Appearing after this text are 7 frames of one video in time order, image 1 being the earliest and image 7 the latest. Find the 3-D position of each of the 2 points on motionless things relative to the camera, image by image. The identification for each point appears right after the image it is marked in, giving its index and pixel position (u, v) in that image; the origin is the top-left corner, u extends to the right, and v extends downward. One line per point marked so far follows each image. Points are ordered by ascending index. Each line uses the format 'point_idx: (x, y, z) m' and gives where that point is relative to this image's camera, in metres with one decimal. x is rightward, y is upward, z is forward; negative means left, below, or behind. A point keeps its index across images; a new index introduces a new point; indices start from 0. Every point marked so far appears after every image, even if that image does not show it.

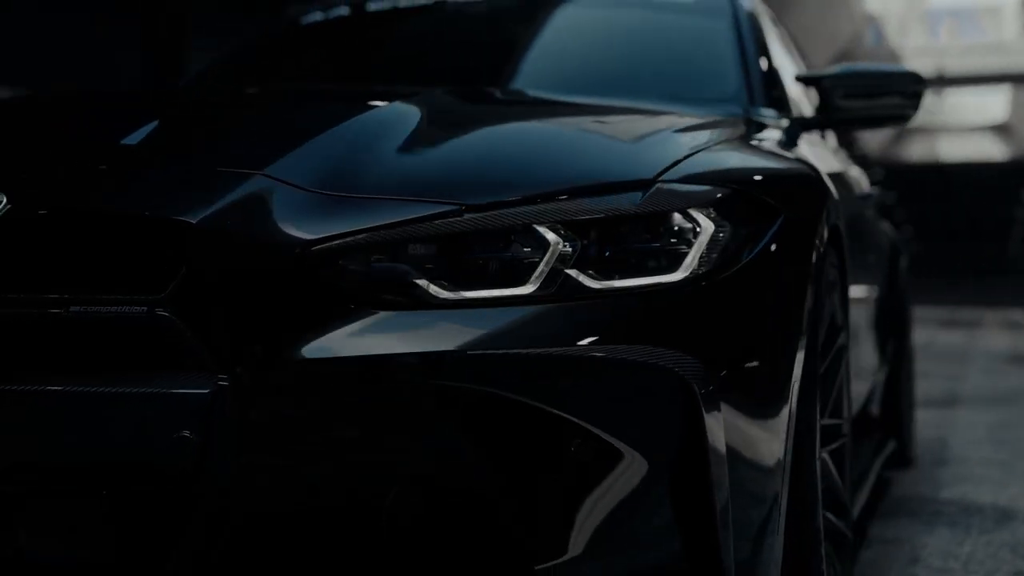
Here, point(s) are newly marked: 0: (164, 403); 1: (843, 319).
0: (-0.4, -0.1, +1.9) m
1: (+0.6, 0.0, +2.8) m
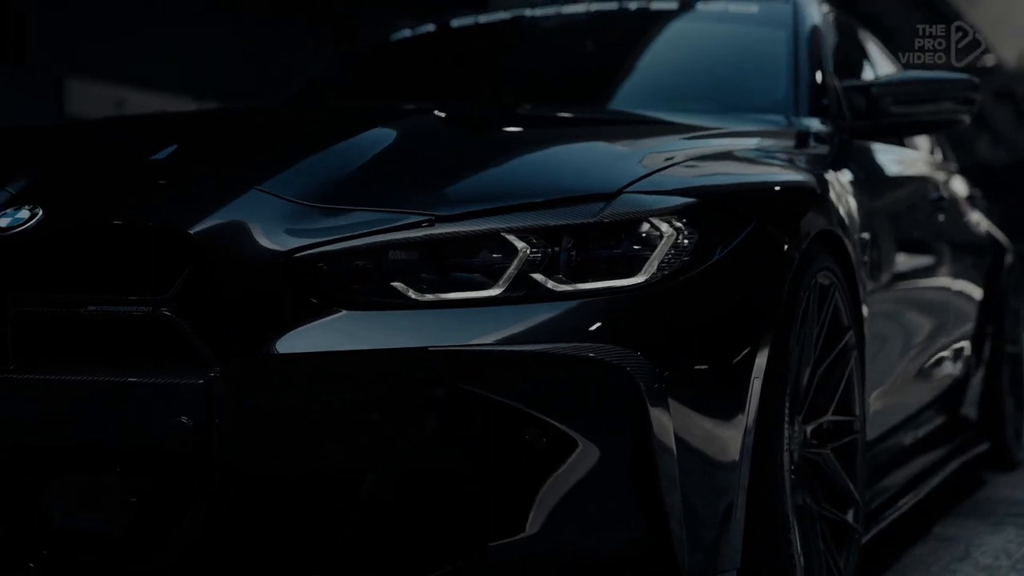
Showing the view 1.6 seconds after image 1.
0: (-0.5, -0.1, +2.2) m
1: (+0.6, -0.1, +2.9) m
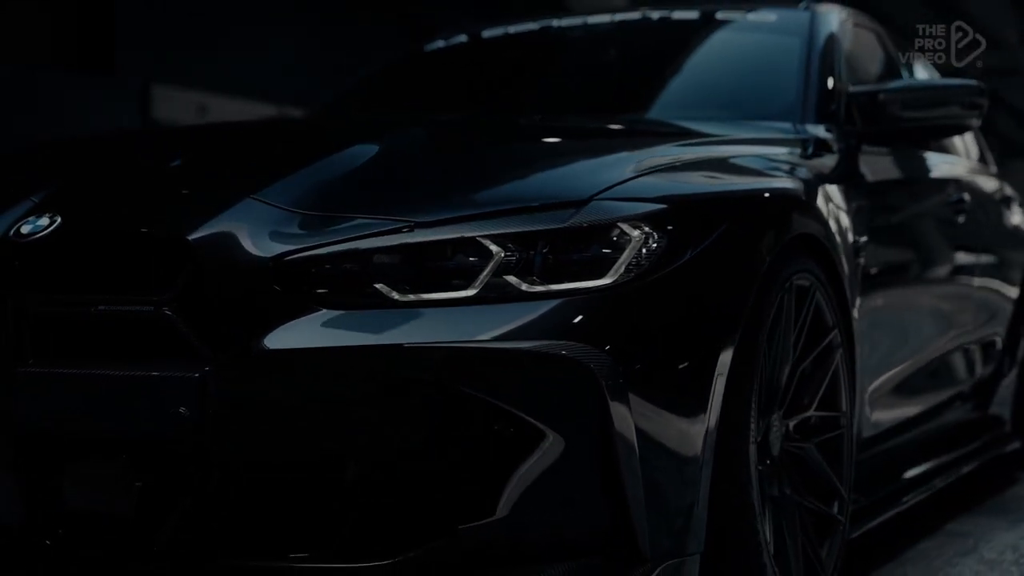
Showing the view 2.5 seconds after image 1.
0: (-0.5, -0.1, +2.4) m
1: (+0.6, -0.1, +3.1) m
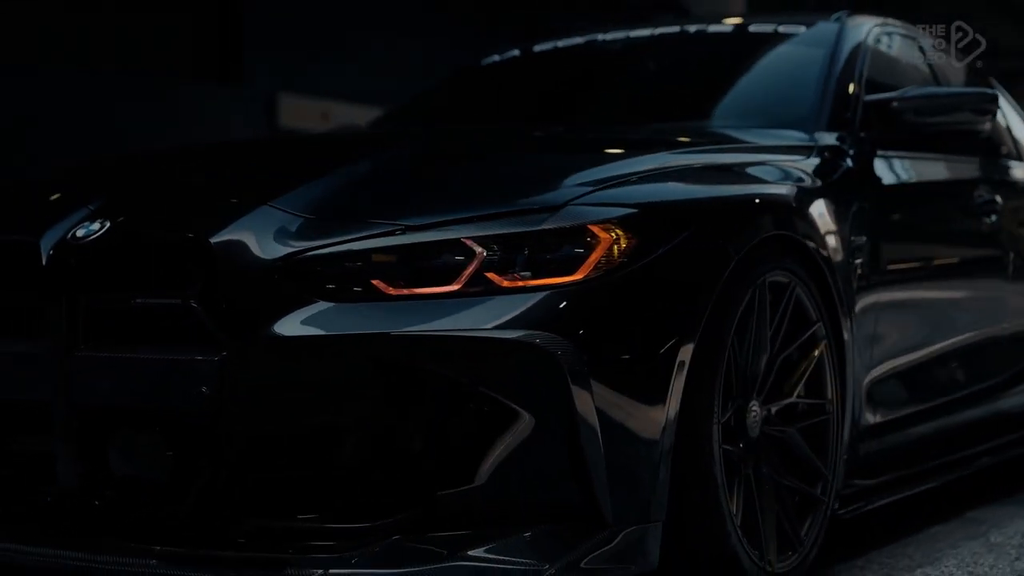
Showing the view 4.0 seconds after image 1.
0: (-0.6, -0.1, +2.7) m
1: (+0.6, 0.0, +3.3) m
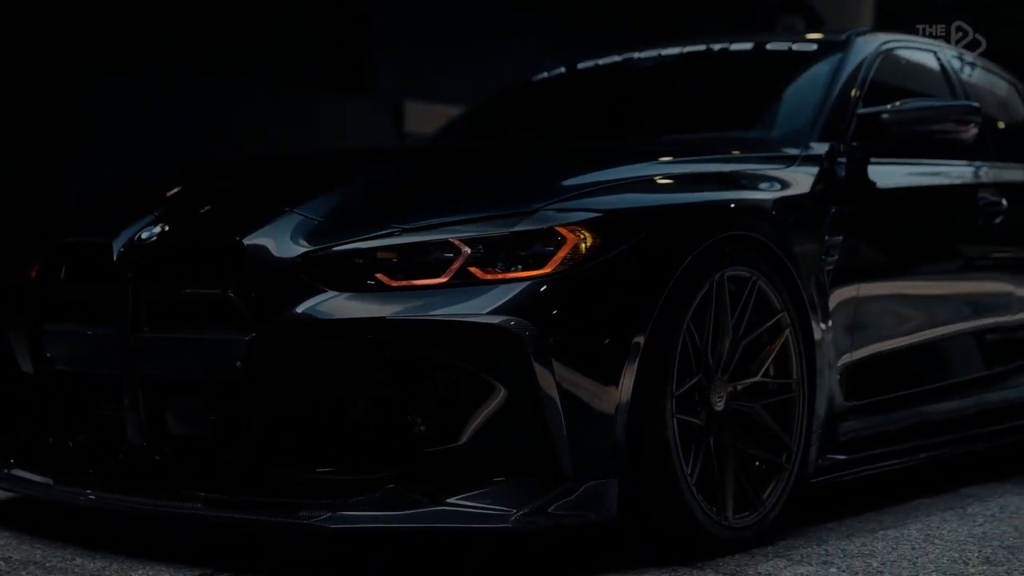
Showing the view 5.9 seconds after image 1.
0: (-0.6, -0.1, +3.3) m
1: (+0.6, 0.0, +3.8) m
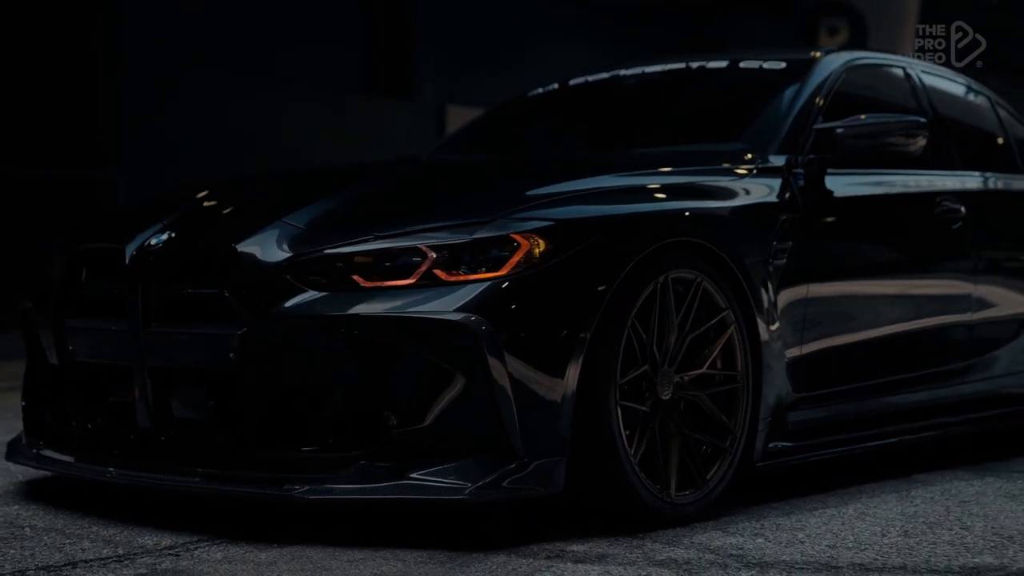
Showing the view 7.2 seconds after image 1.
0: (-0.7, -0.1, +3.8) m
1: (+0.6, 0.0, +4.2) m
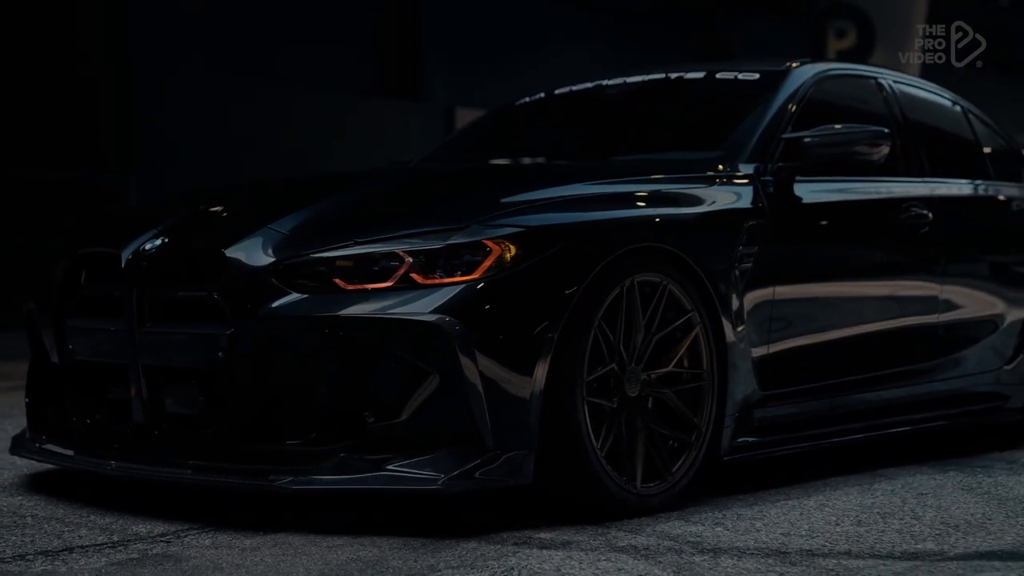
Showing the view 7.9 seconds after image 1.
0: (-0.8, -0.1, +4.0) m
1: (+0.5, 0.0, +4.4) m
